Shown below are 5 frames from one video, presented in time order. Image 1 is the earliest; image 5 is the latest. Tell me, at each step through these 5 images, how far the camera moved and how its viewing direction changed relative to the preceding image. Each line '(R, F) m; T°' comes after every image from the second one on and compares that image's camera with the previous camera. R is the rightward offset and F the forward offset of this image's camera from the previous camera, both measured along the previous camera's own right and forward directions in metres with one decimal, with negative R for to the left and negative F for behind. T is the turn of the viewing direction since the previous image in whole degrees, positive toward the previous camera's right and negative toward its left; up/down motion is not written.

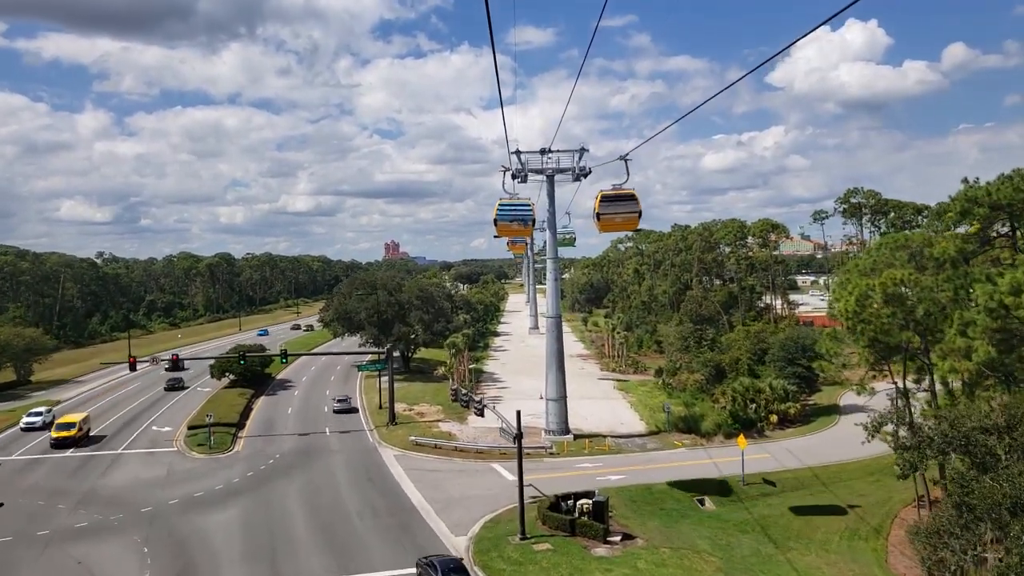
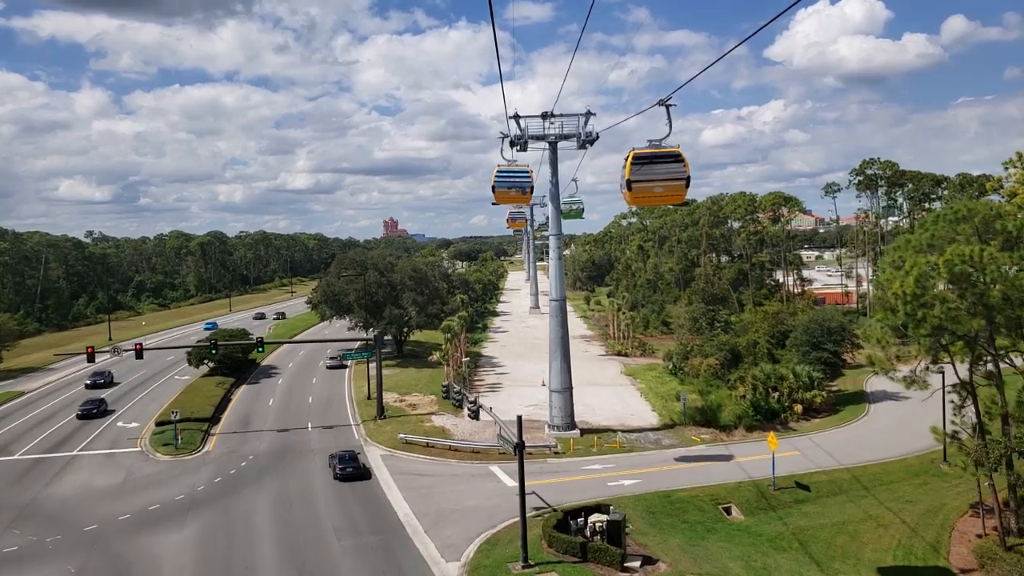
(0.0, +3.9) m; 0°
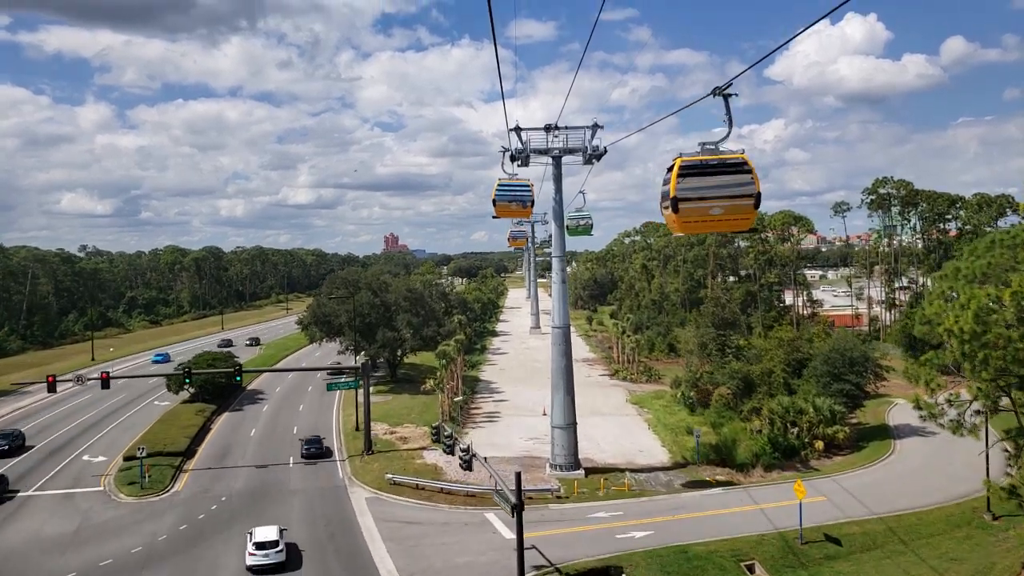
(0.0, +2.7) m; 0°
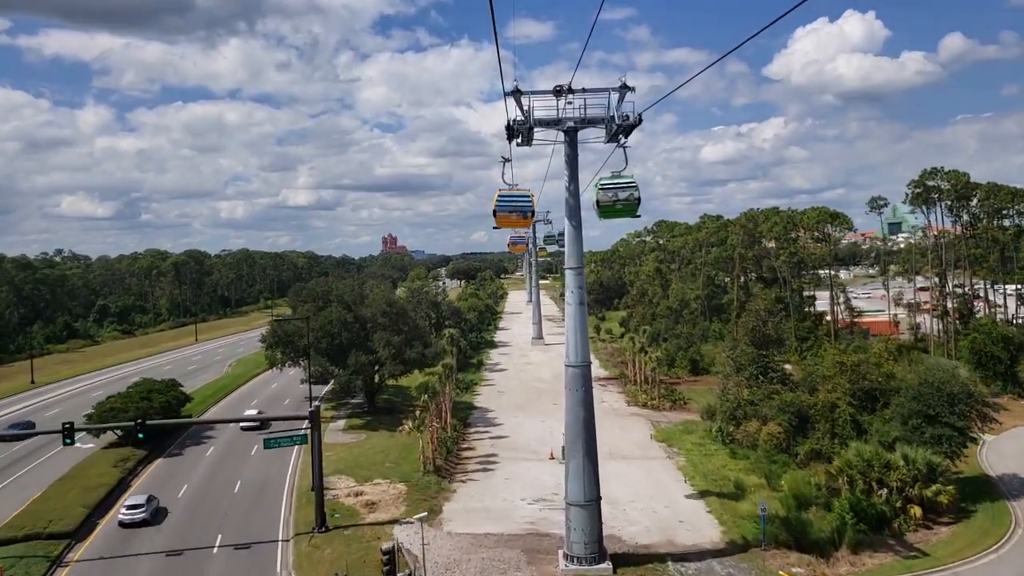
(+0.1, +8.7) m; 0°
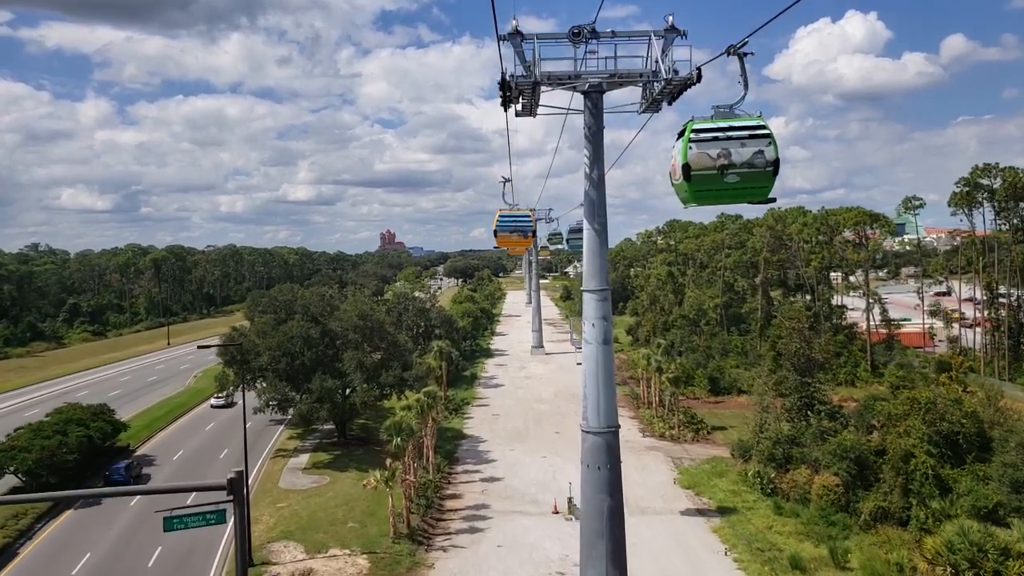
(+0.1, +7.0) m; 0°
